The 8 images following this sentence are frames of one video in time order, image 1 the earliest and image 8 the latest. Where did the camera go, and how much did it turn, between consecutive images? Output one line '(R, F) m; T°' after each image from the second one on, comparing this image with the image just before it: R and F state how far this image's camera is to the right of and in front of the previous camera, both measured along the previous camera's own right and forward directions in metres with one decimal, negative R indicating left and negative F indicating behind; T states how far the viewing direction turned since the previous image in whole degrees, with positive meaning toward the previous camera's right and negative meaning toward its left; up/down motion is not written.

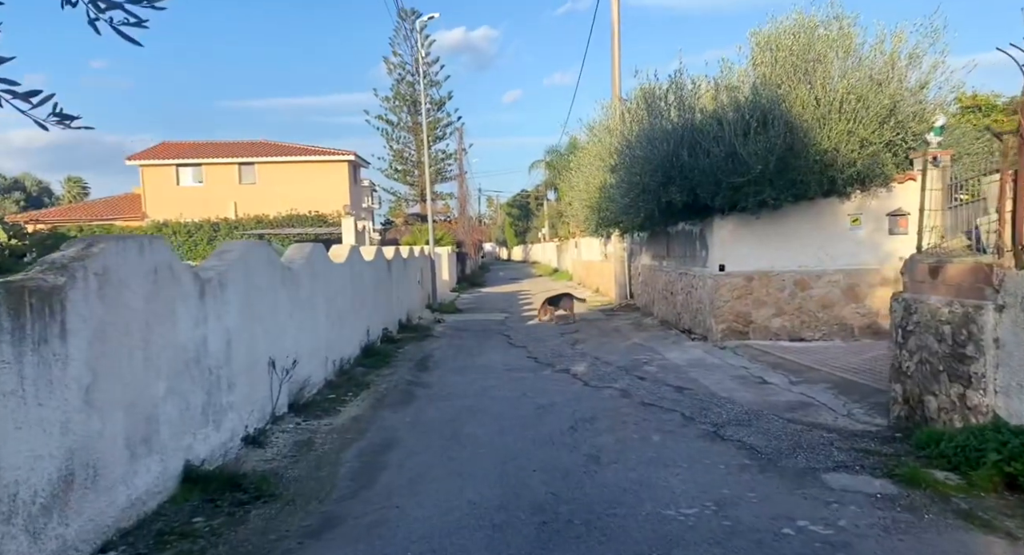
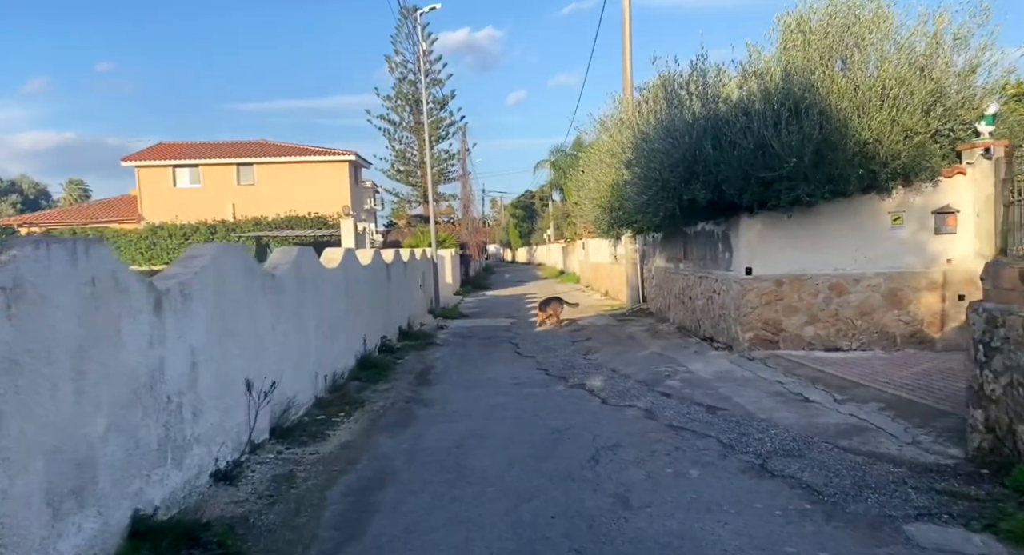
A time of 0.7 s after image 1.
(-0.1, +0.9) m; 0°
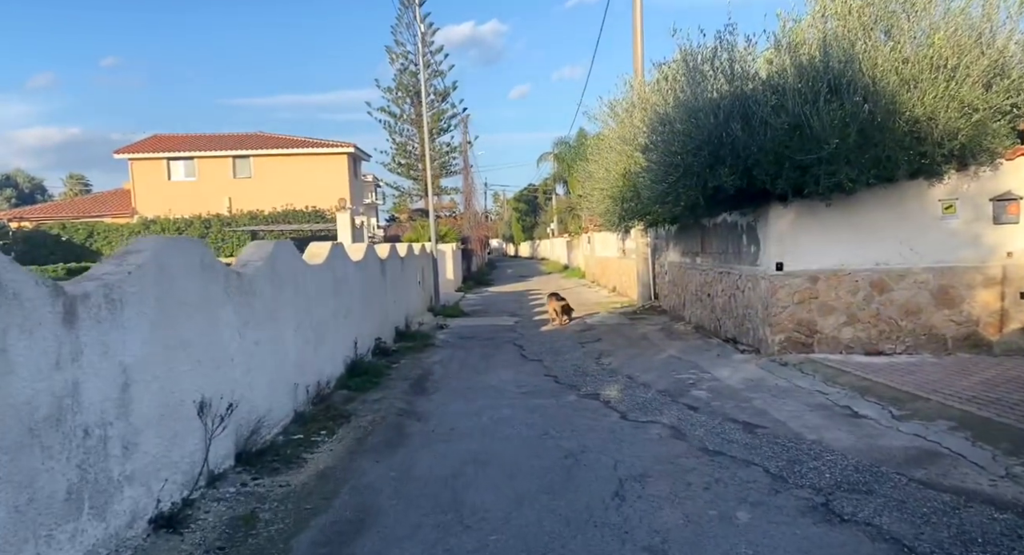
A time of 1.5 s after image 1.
(0.0, +1.1) m; 0°
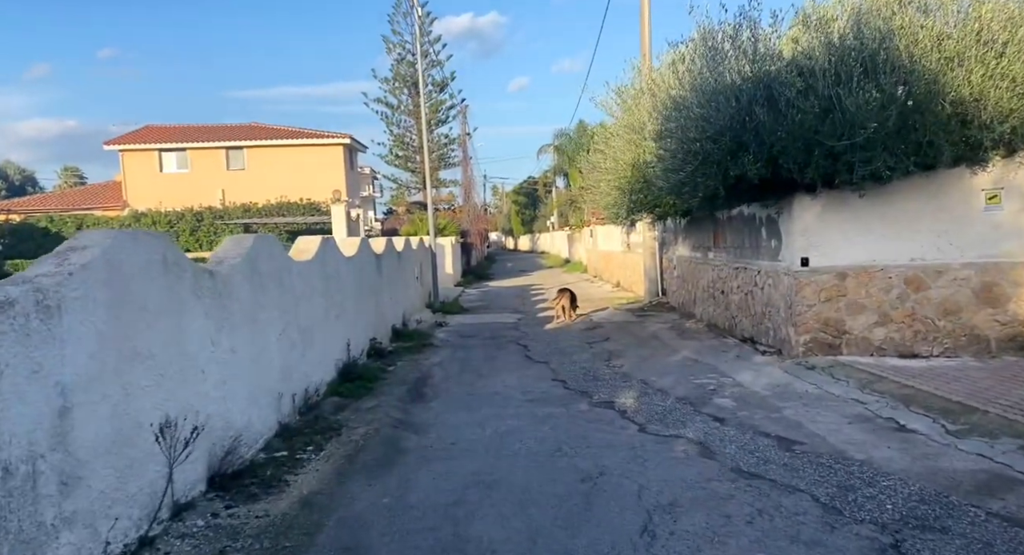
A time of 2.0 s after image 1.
(-0.1, +0.7) m; 0°
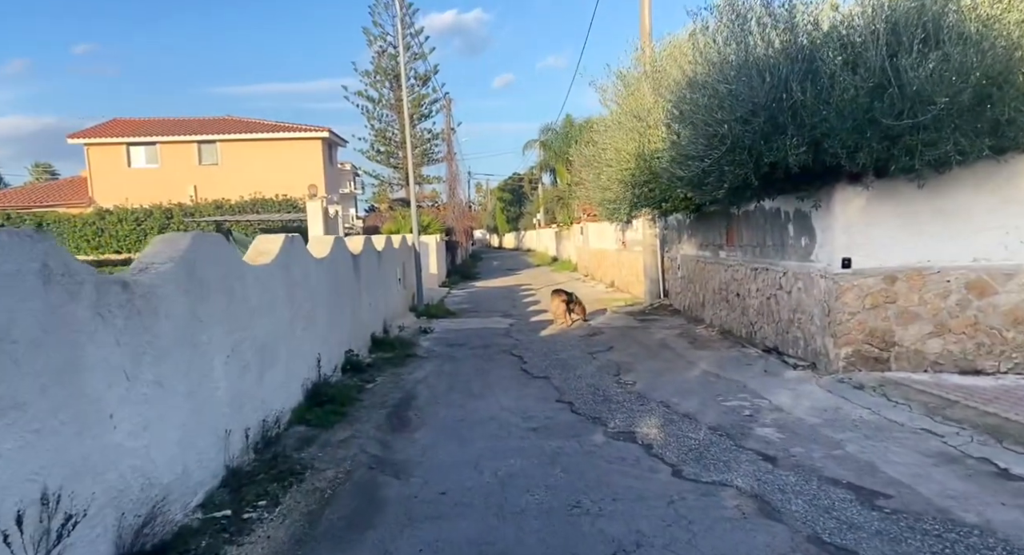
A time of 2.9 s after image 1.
(-0.1, +1.3) m; +1°
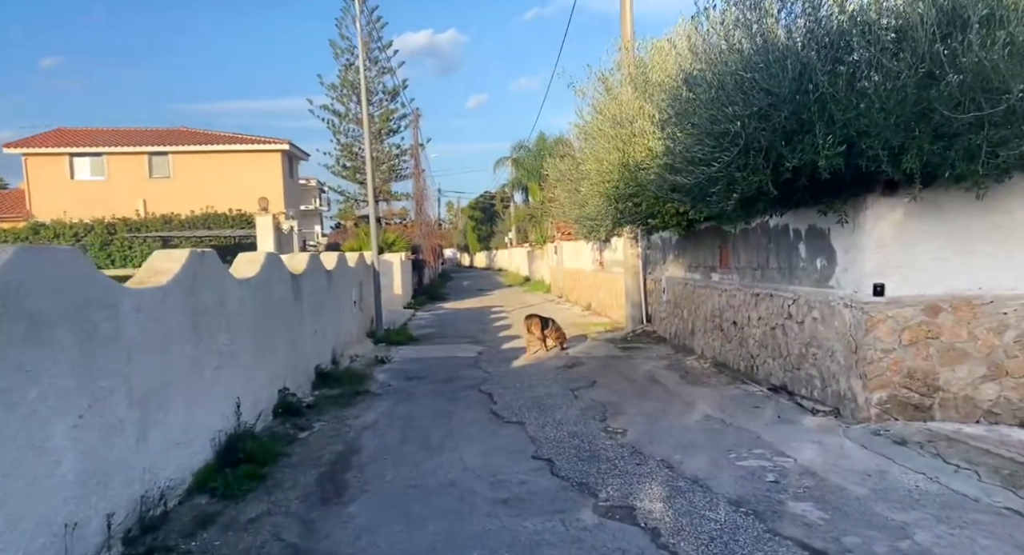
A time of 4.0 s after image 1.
(0.0, +1.5) m; +2°
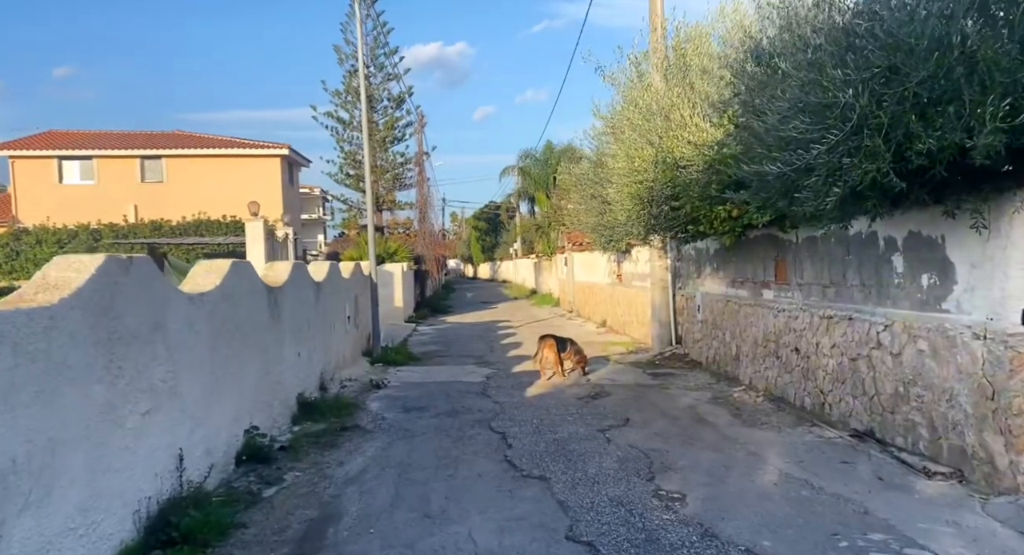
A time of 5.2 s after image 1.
(-0.2, +1.7) m; 0°
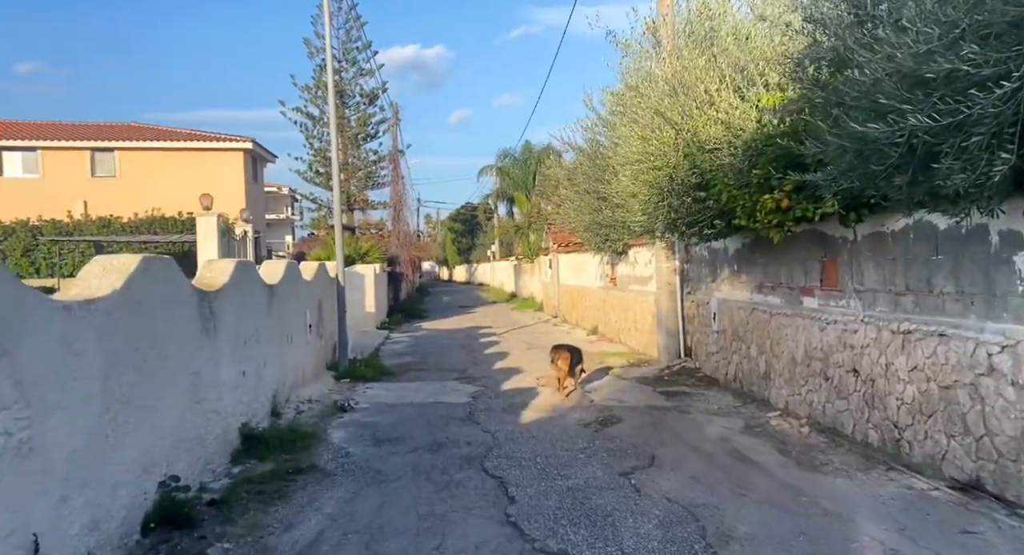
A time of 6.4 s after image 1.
(-0.2, +1.7) m; +2°
